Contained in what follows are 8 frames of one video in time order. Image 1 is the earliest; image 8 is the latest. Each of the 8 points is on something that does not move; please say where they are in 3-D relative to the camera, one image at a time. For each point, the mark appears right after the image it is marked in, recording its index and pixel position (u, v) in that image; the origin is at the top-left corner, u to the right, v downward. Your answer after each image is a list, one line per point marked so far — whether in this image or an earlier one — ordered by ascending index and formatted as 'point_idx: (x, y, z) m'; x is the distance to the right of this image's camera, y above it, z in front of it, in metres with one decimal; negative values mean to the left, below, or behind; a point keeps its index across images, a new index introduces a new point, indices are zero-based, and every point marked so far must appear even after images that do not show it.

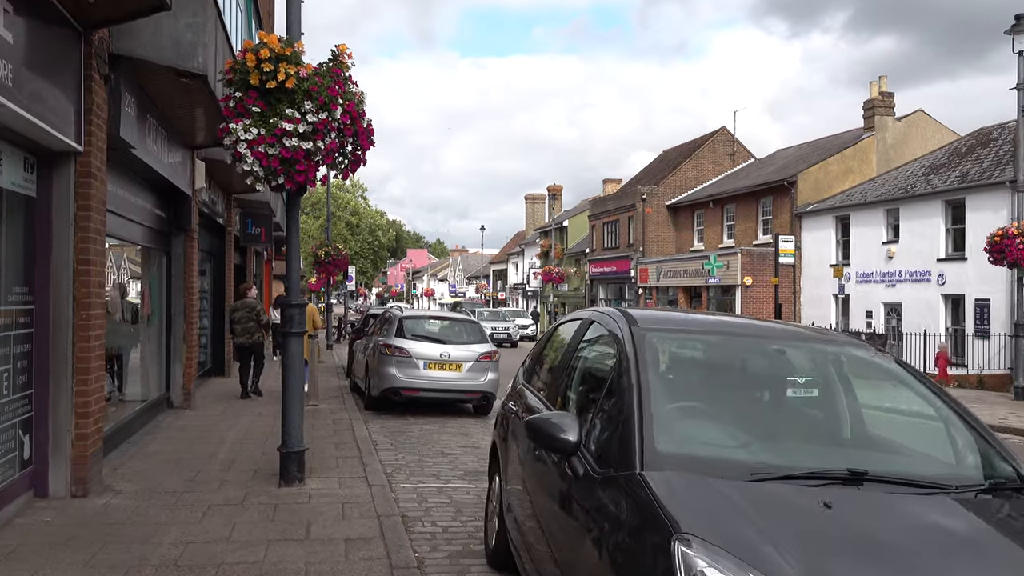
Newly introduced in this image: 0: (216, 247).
0: (-5.7, +0.8, +15.8) m
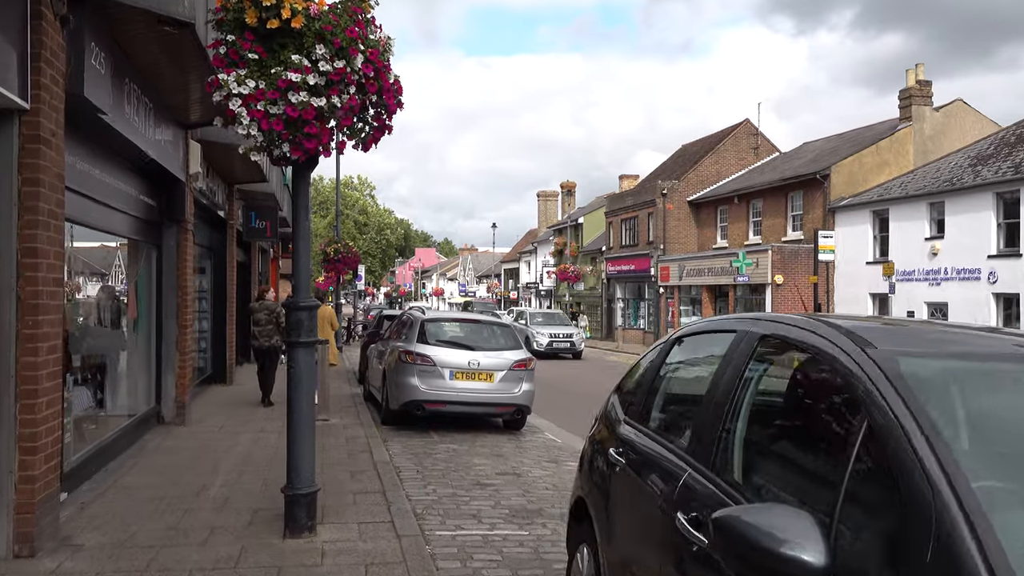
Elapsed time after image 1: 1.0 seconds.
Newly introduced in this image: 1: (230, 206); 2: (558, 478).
0: (-5.2, +0.8, +14.5) m
1: (-4.9, +1.5, +14.6) m
2: (+0.4, -1.7, +7.4) m
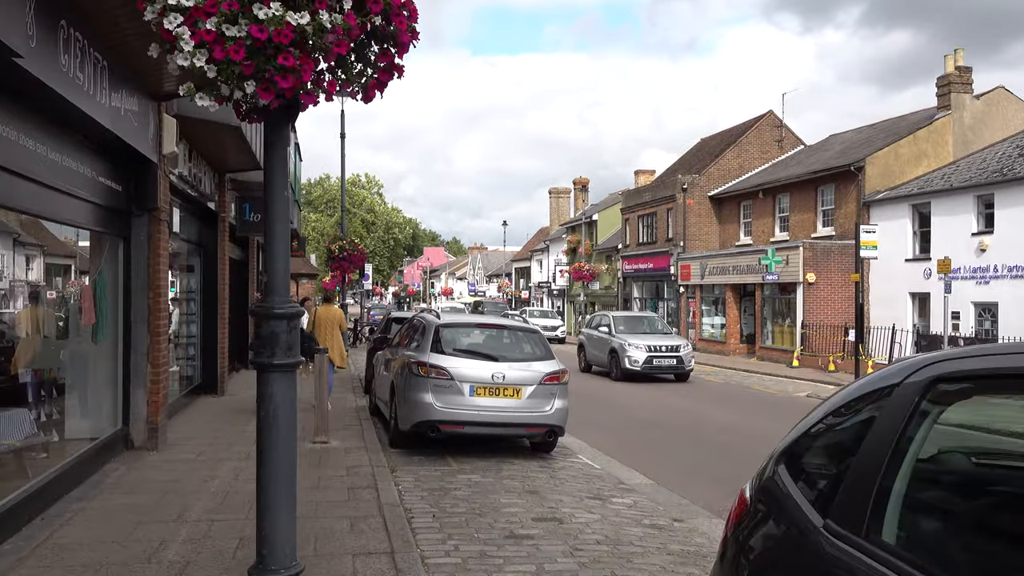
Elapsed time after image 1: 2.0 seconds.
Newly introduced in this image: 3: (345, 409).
0: (-4.8, +0.8, +13.0) m
1: (-4.6, +1.5, +13.2) m
2: (+0.7, -1.7, +6.0) m
3: (-2.4, -1.7, +11.7) m
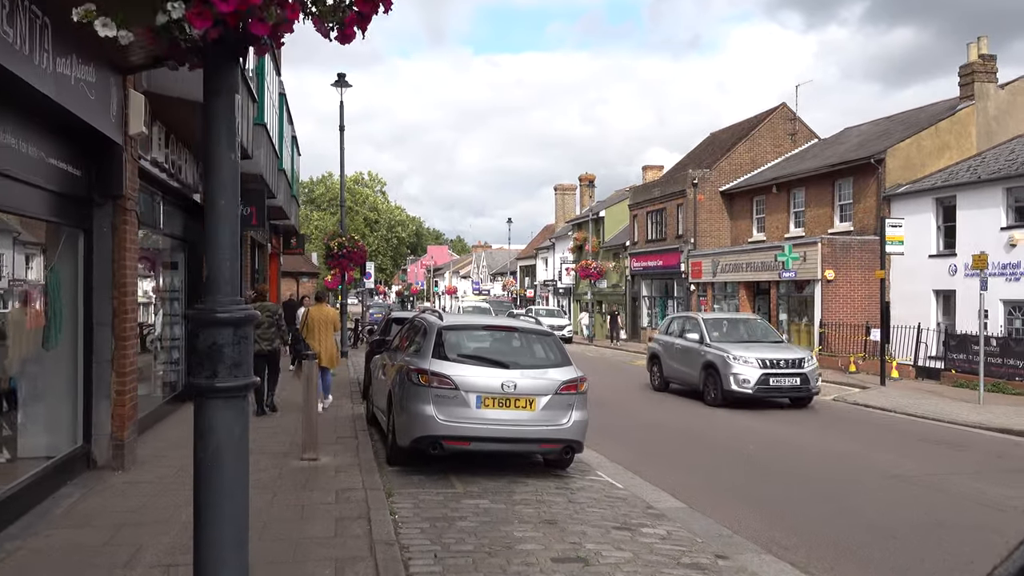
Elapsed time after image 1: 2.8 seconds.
0: (-4.7, +0.8, +12.1) m
1: (-4.5, +1.5, +12.2) m
2: (+0.8, -1.7, +5.0) m
3: (-2.2, -1.7, +10.8) m
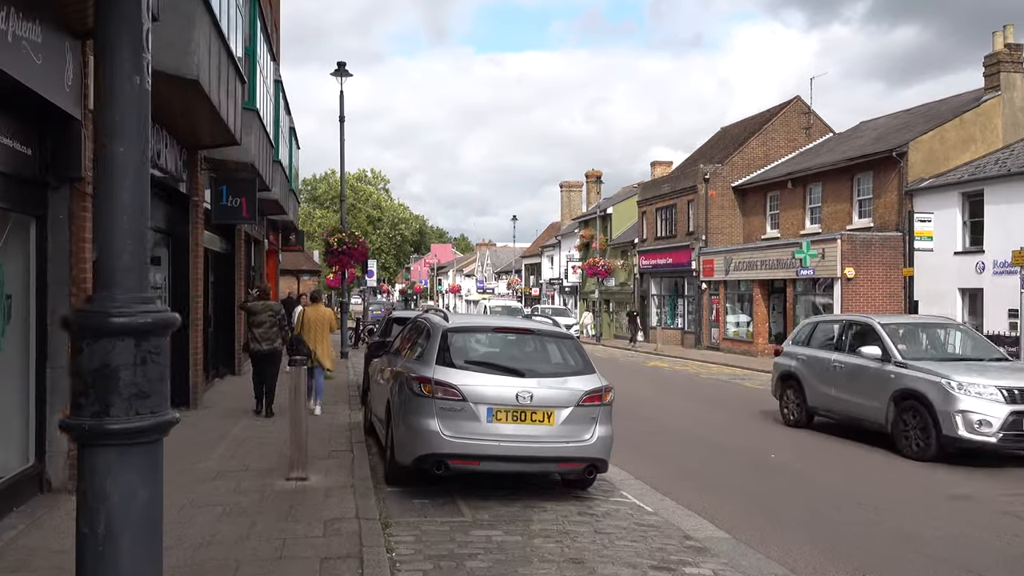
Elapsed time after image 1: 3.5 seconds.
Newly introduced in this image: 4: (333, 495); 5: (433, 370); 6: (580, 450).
0: (-4.6, +0.9, +11.2) m
1: (-4.3, +1.5, +11.3) m
2: (+0.9, -1.7, +4.1) m
3: (-2.1, -1.7, +9.9) m
4: (-1.4, -1.6, +6.3) m
5: (-0.6, -0.6, +6.4) m
6: (+0.5, -1.2, +6.3) m
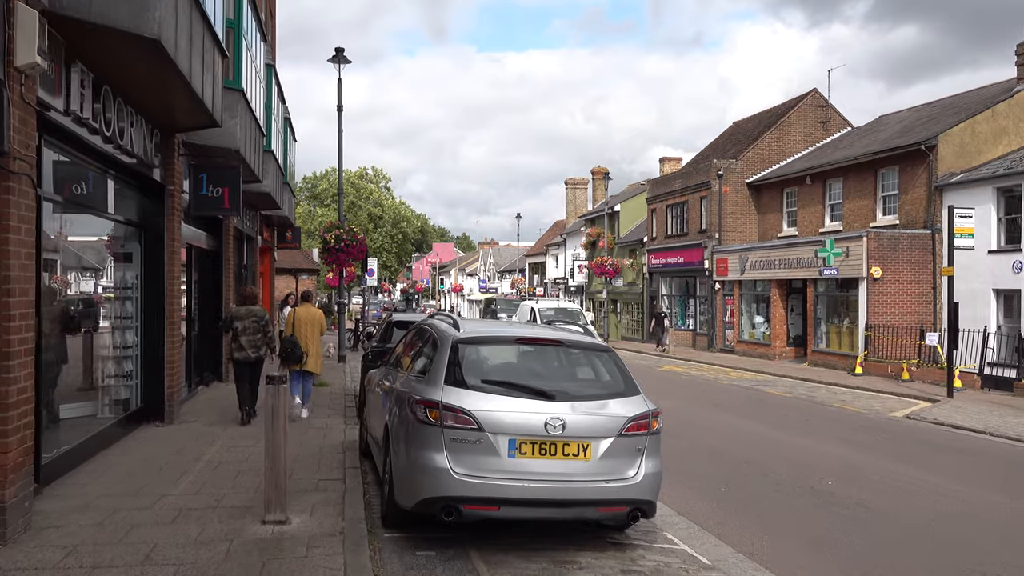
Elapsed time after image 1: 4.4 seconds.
0: (-4.4, +0.9, +10.0) m
1: (-4.1, +1.5, +10.1) m
2: (+1.1, -1.7, +2.9) m
3: (-1.9, -1.7, +8.6) m
4: (-1.2, -1.6, +5.1) m
5: (-0.4, -0.6, +5.2) m
6: (+0.7, -1.3, +5.1) m
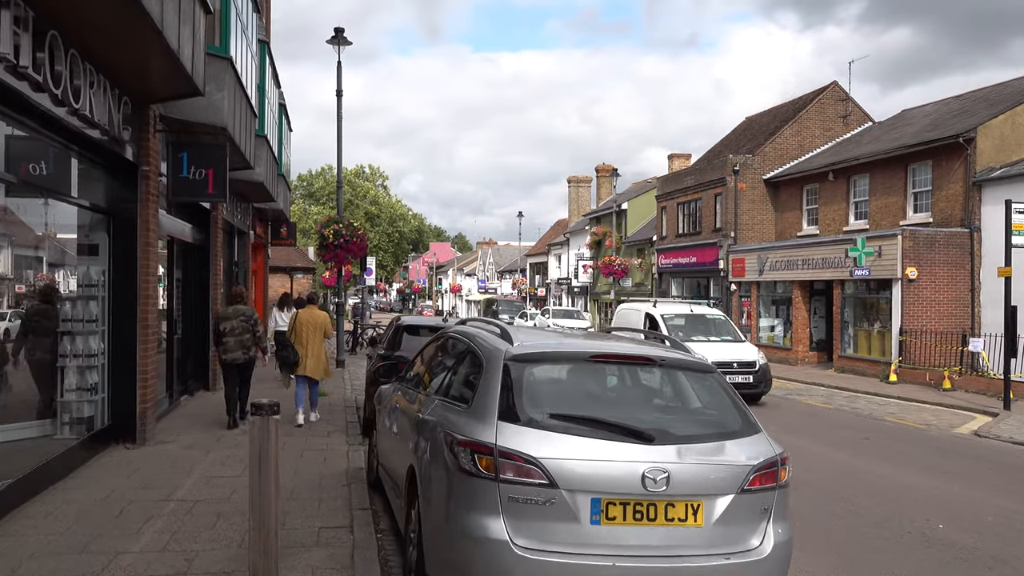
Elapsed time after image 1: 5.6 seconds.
0: (-4.0, +0.9, +8.5) m
1: (-3.8, +1.6, +8.7) m
2: (+1.4, -1.7, +1.4) m
3: (-1.6, -1.6, +7.2) m
4: (-0.8, -1.6, +3.7) m
5: (-0.1, -0.6, +3.7) m
6: (+1.0, -1.2, +3.7) m
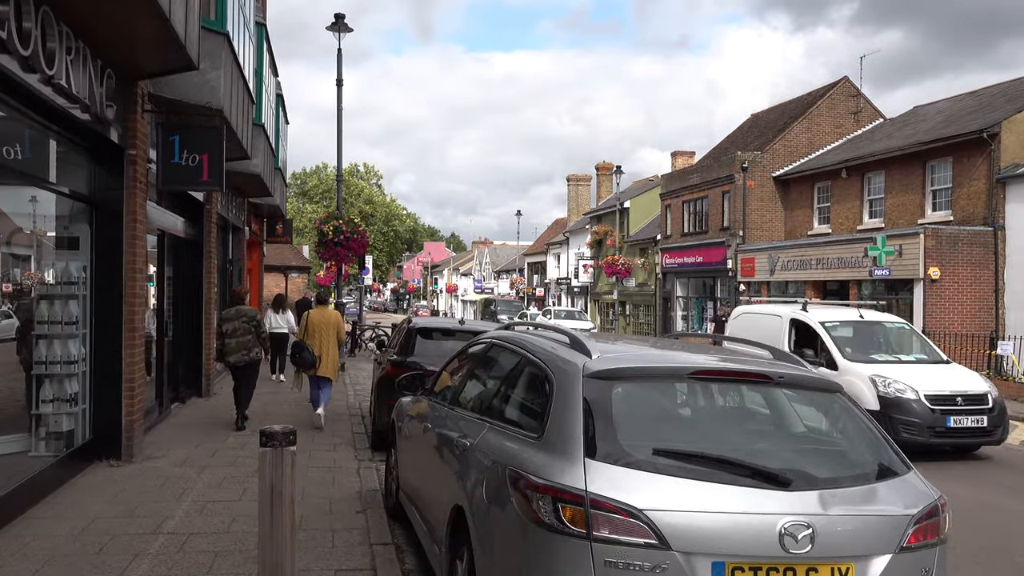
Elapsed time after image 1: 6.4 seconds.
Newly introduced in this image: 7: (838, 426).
0: (-3.8, +0.9, +7.6) m
1: (-3.5, +1.6, +7.8) m
2: (+1.8, -1.7, +0.6) m
3: (-1.3, -1.6, +6.3) m
4: (-0.5, -1.6, +2.8) m
5: (+0.2, -0.6, +2.9) m
6: (+1.4, -1.2, +2.8) m
7: (+1.3, -0.5, +3.3) m
